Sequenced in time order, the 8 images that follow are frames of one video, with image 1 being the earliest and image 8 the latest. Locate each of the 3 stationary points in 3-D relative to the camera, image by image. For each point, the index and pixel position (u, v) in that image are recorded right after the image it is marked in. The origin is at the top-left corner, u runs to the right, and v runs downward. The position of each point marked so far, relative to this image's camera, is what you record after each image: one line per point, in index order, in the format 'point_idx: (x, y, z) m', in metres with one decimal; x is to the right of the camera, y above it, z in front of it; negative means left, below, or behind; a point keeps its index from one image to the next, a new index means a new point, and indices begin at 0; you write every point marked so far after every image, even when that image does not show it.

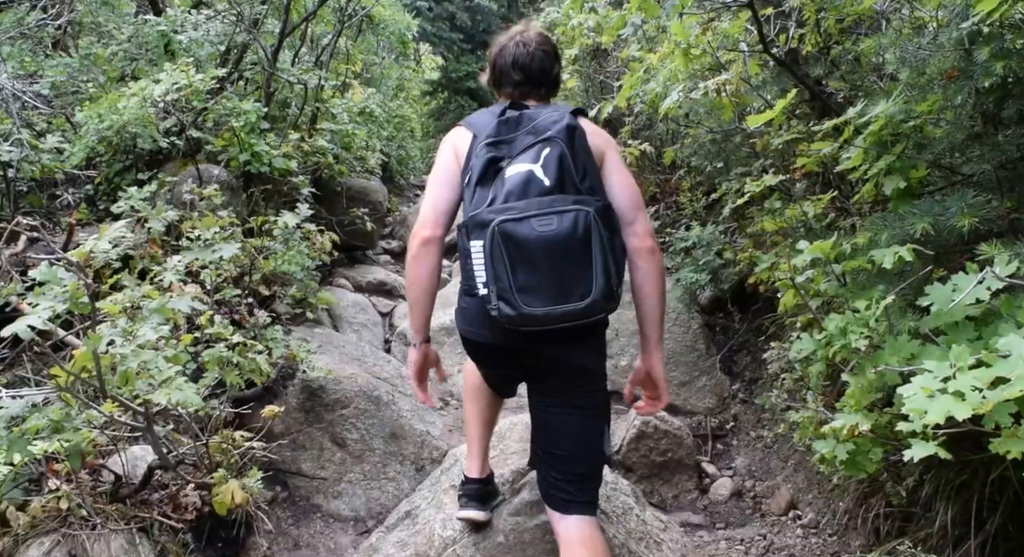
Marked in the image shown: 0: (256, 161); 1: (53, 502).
0: (-1.4, +0.6, +5.3) m
1: (-1.6, -0.8, +3.5) m
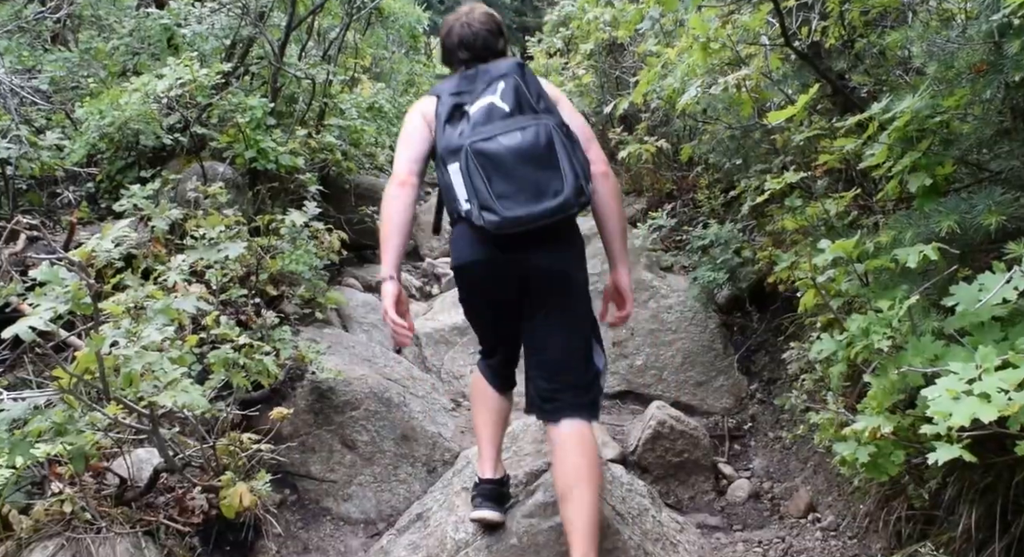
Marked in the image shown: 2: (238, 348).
0: (-1.3, +0.6, +5.3) m
1: (-1.6, -0.8, +3.5) m
2: (-1.0, -0.3, +3.7) m
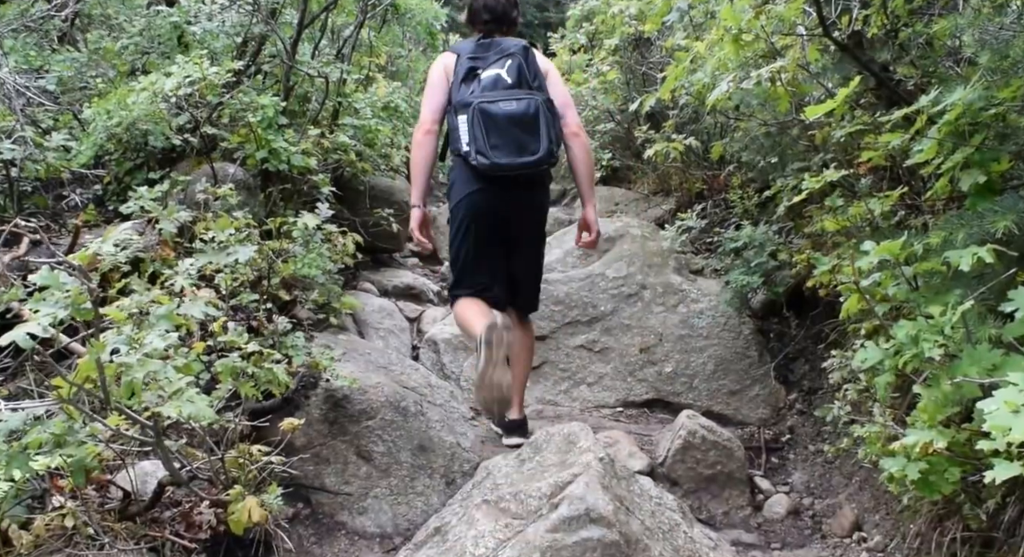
0: (-1.2, +0.6, +5.1) m
1: (-1.5, -0.8, +3.3) m
2: (-0.9, -0.3, +3.5) m
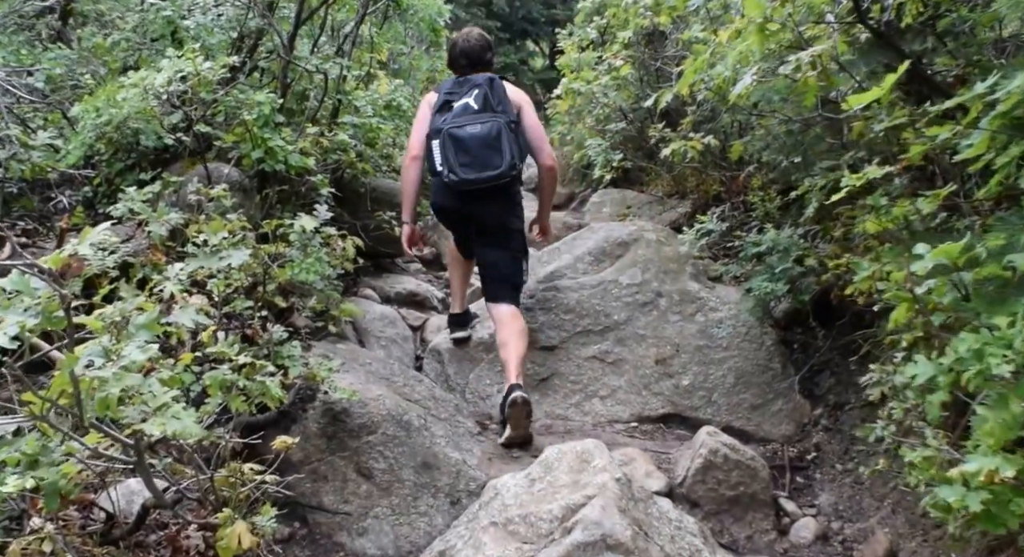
0: (-1.2, +0.6, +4.8) m
1: (-1.5, -0.8, +3.0) m
2: (-0.9, -0.3, +3.3) m
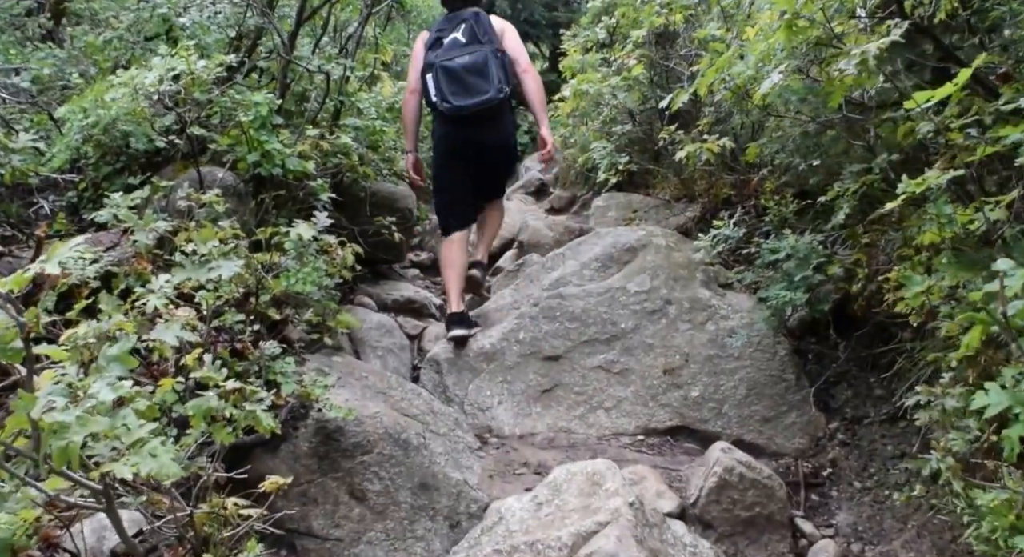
0: (-1.2, +0.5, +4.7) m
1: (-1.4, -0.9, +2.9) m
2: (-0.9, -0.3, +3.1) m
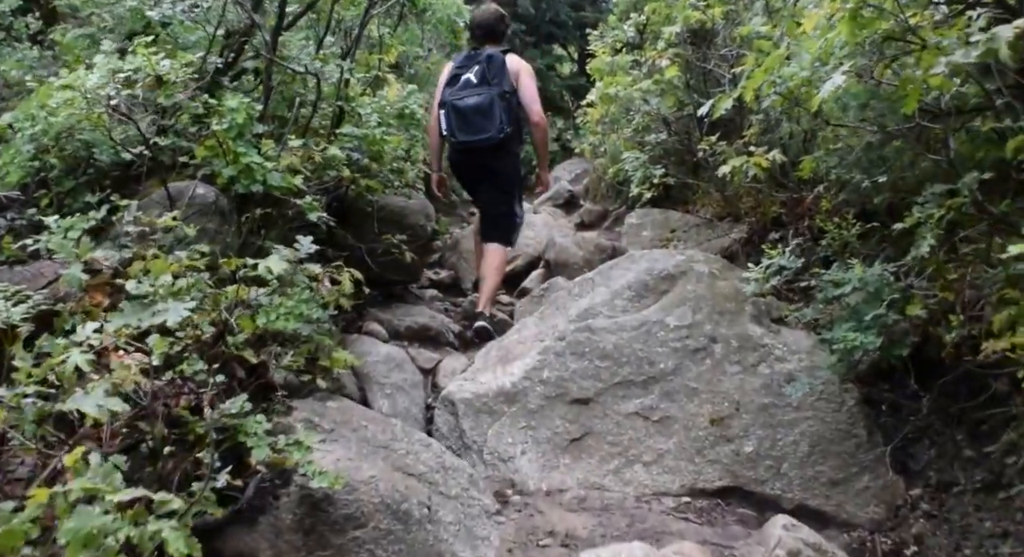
0: (-1.1, +0.4, +4.1) m
1: (-1.4, -1.0, +2.3) m
2: (-0.8, -0.5, +2.5) m
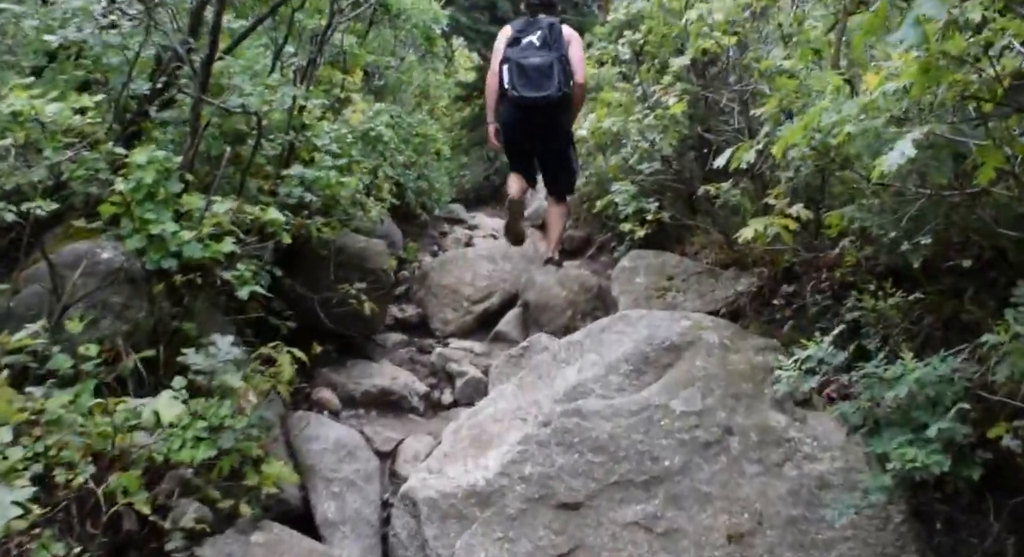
0: (-1.2, +0.1, +3.3) m
1: (-1.4, -1.3, +1.6) m
2: (-0.9, -0.8, +1.8) m
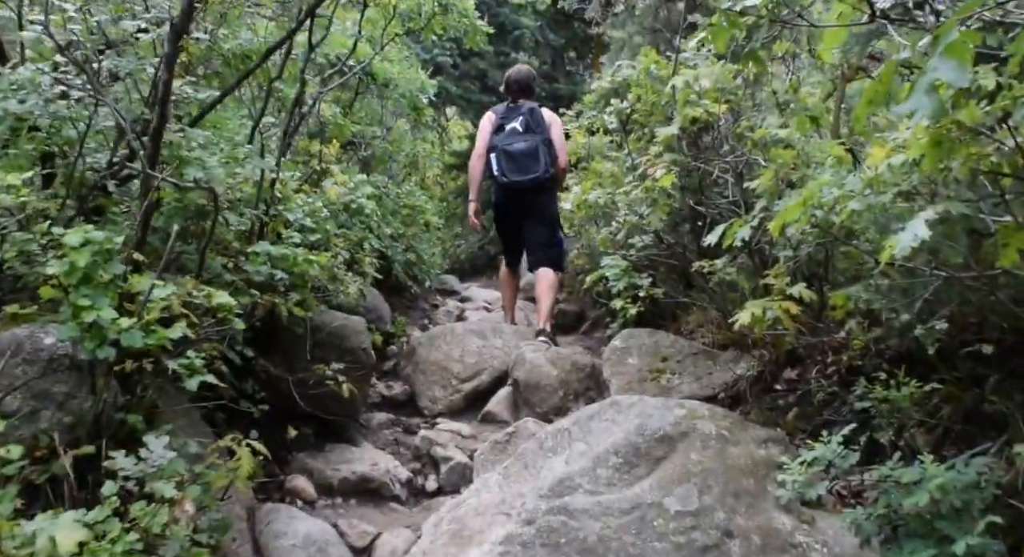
0: (-1.2, -0.2, +3.1) m
1: (-1.5, -1.5, +1.2) m
2: (-1.0, -1.0, +1.5) m
